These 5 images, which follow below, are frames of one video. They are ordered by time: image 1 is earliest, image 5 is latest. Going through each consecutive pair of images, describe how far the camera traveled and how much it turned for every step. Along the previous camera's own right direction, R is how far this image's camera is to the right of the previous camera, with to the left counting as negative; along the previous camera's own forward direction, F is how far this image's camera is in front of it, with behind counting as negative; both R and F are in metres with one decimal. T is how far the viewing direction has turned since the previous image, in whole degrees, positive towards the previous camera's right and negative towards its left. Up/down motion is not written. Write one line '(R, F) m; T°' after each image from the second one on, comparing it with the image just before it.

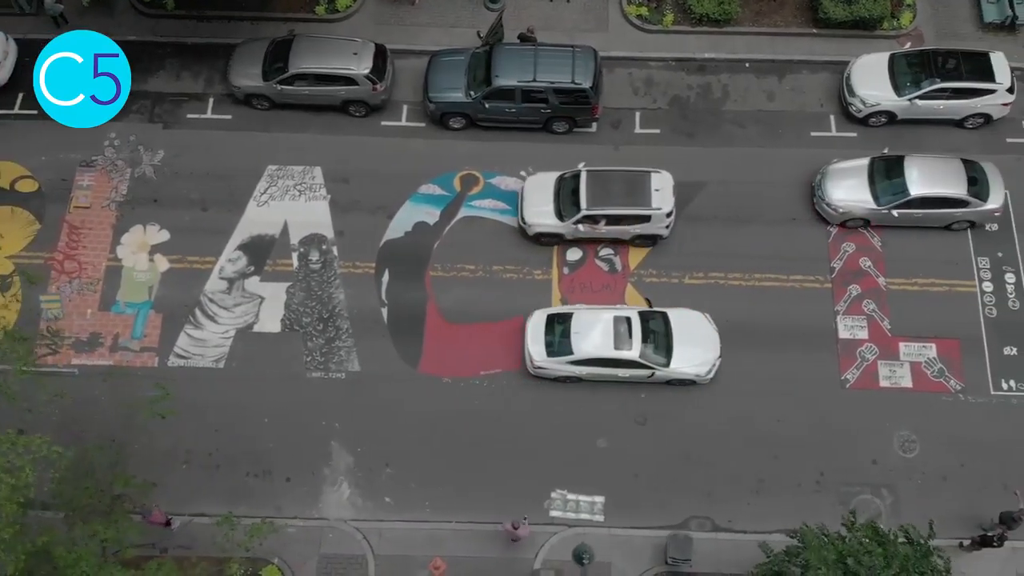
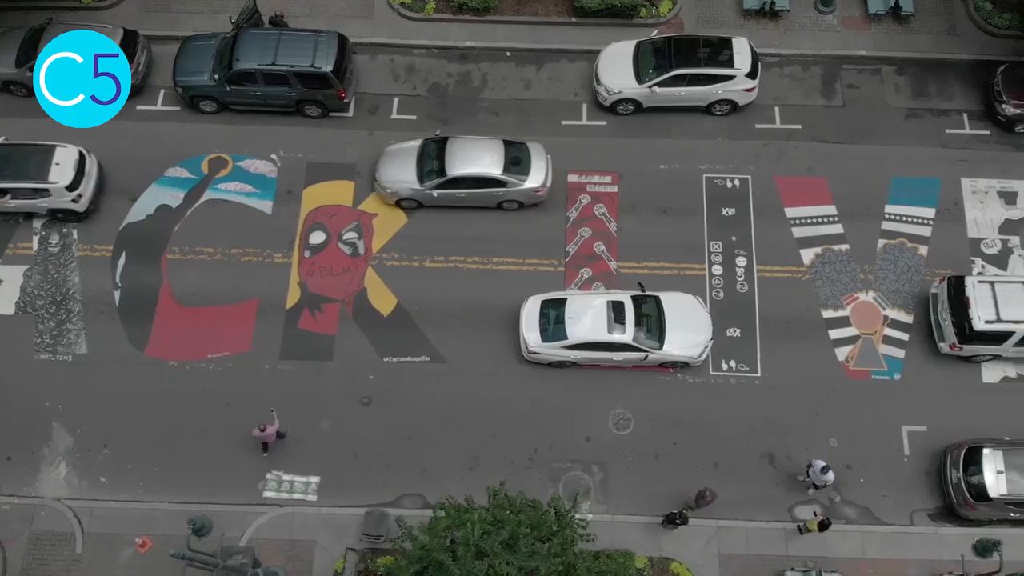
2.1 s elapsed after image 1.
(+6.4, -0.2) m; 0°
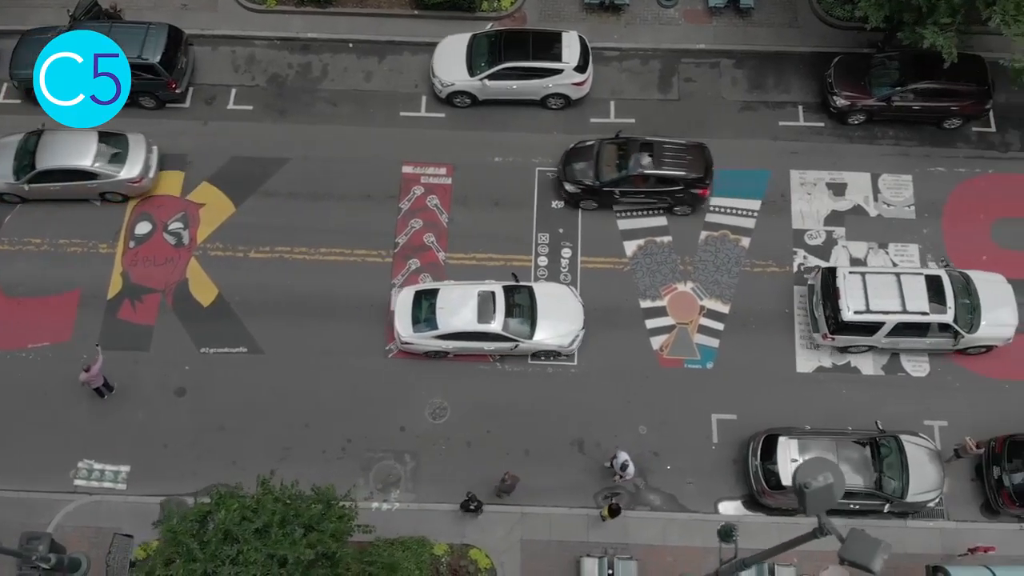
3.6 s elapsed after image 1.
(+4.2, -0.2) m; 0°
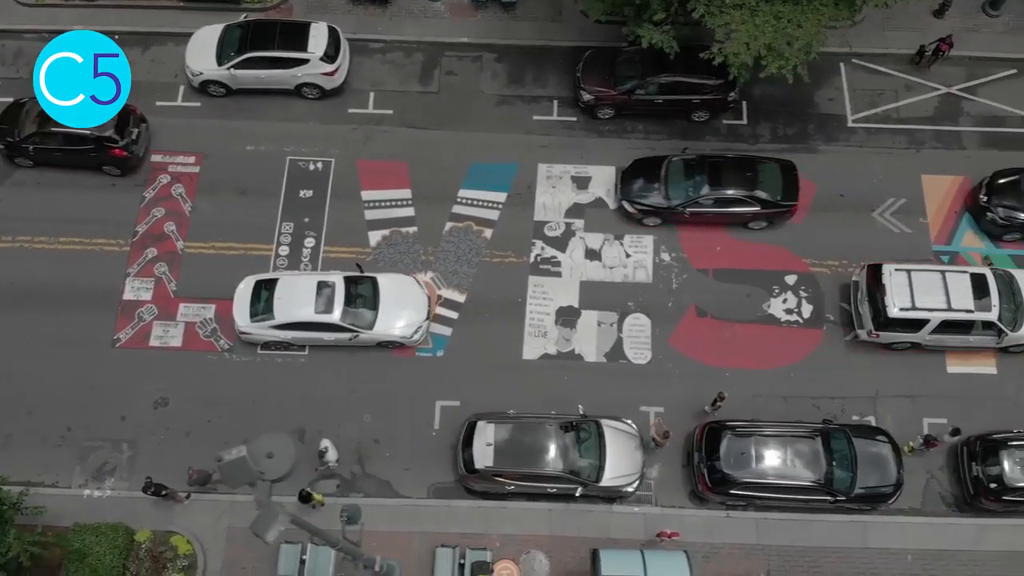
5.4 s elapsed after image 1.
(+6.4, -0.2) m; 0°
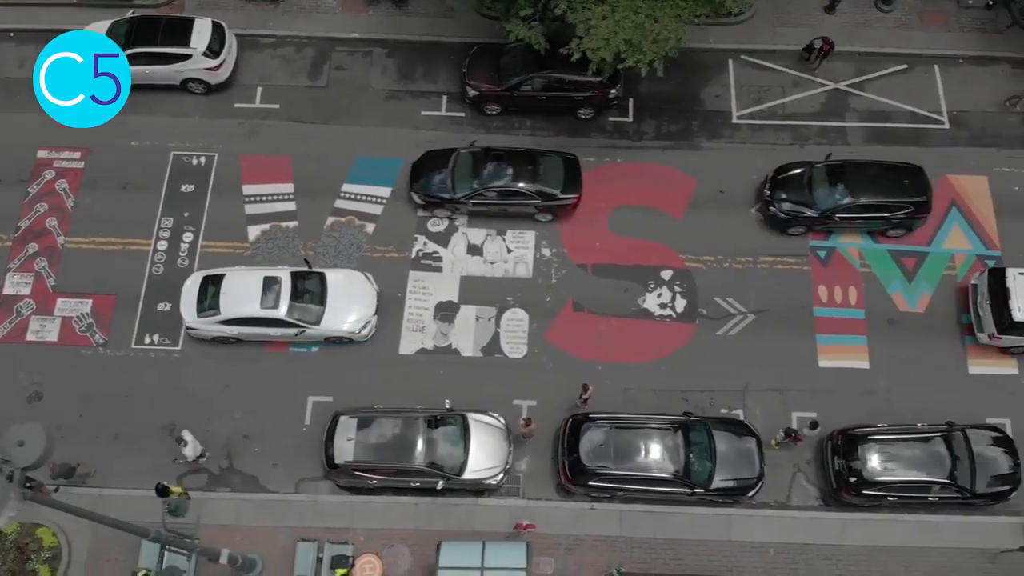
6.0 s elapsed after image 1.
(+3.0, 0.0) m; 0°
